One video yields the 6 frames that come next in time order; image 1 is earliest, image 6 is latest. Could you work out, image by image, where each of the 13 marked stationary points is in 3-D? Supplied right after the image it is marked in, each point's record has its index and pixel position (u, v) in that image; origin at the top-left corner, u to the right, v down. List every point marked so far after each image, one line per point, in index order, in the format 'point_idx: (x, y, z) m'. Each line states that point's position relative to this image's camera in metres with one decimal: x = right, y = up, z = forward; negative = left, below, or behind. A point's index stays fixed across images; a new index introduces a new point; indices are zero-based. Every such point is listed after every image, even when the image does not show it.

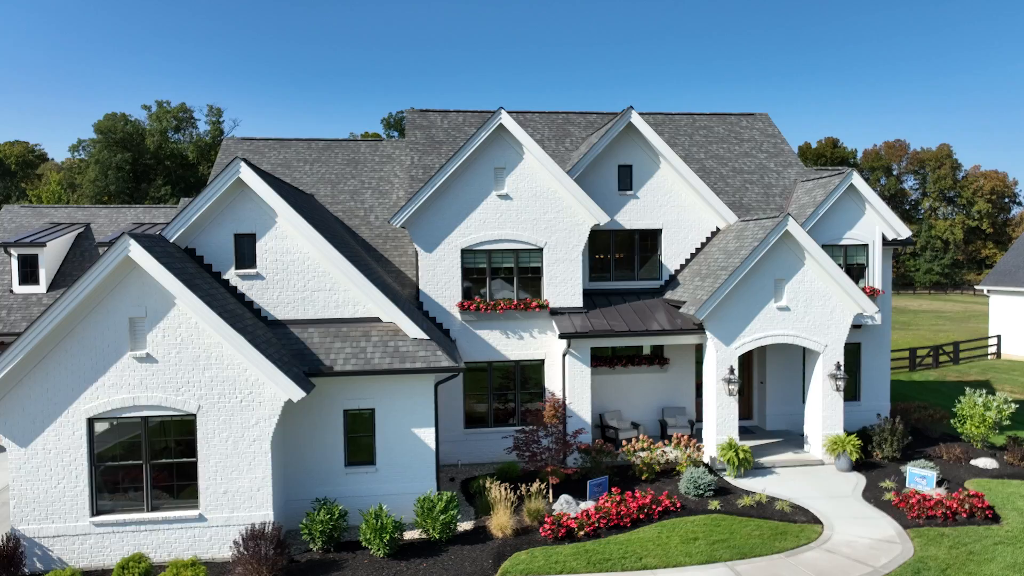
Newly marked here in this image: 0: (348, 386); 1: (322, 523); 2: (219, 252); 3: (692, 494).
0: (-3.6, -2.1, +13.9) m
1: (-3.8, -4.7, +12.8) m
2: (-6.4, +0.8, +14.3) m
3: (+4.5, -5.1, +15.9) m
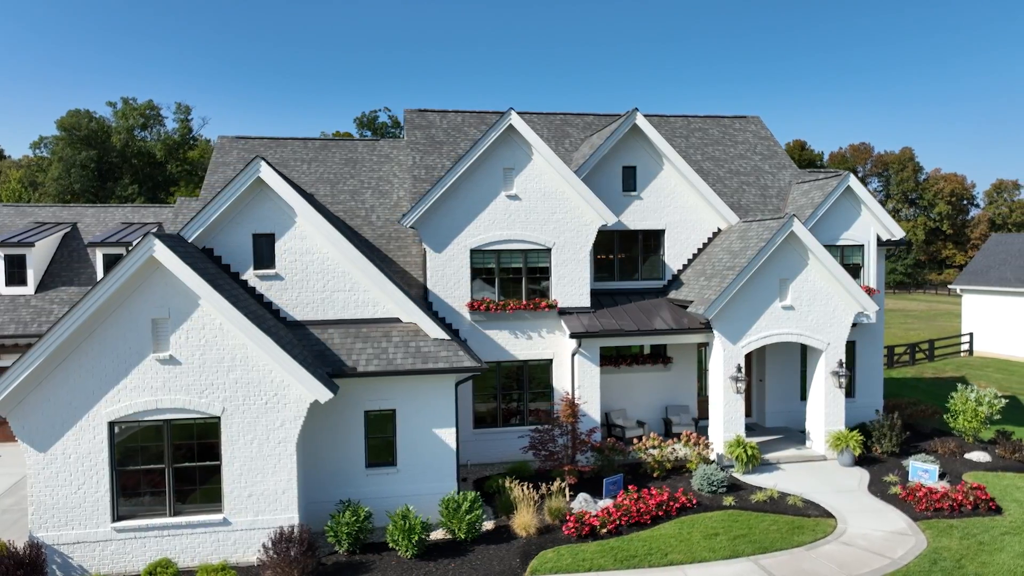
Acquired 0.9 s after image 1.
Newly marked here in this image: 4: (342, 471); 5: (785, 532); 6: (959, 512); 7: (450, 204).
0: (-3.1, -2.1, +13.8) m
1: (-3.2, -4.7, +12.7) m
2: (-6.0, +0.8, +14.1) m
3: (+4.9, -5.1, +16.1) m
4: (-3.7, -4.0, +13.8) m
5: (+5.9, -5.3, +13.9) m
6: (+10.5, -5.3, +15.1) m
7: (-1.8, +2.4, +18.6) m
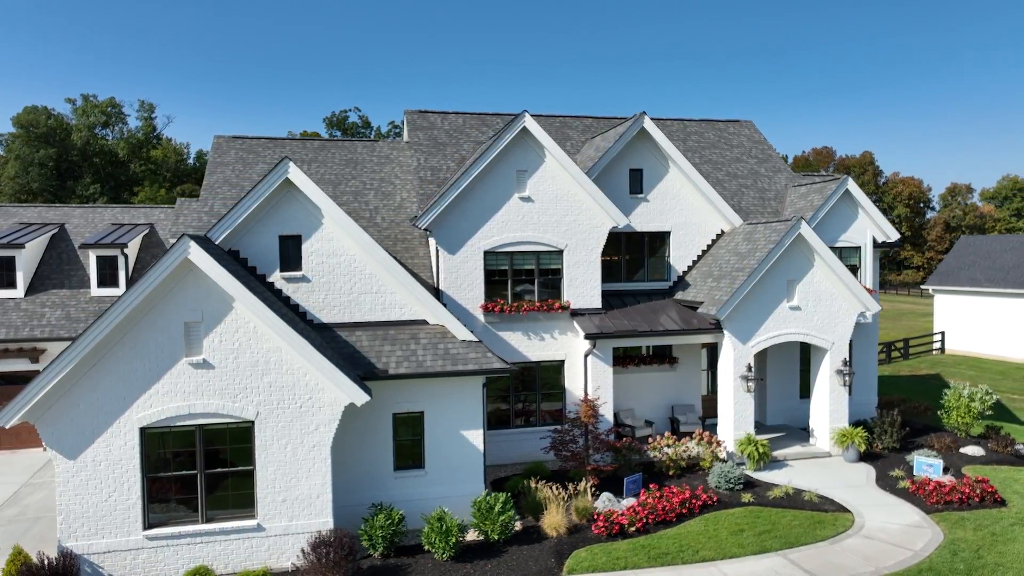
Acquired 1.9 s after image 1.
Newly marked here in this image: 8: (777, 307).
0: (-2.4, -2.2, +13.8) m
1: (-2.5, -4.7, +12.6) m
2: (-5.3, +0.8, +13.9) m
3: (+5.4, -5.1, +16.4) m
4: (-3.0, -4.0, +13.7) m
5: (+6.6, -5.3, +14.3) m
6: (+11.1, -5.3, +15.7) m
7: (-1.4, +2.4, +18.6) m
8: (+7.9, -0.6, +19.1) m
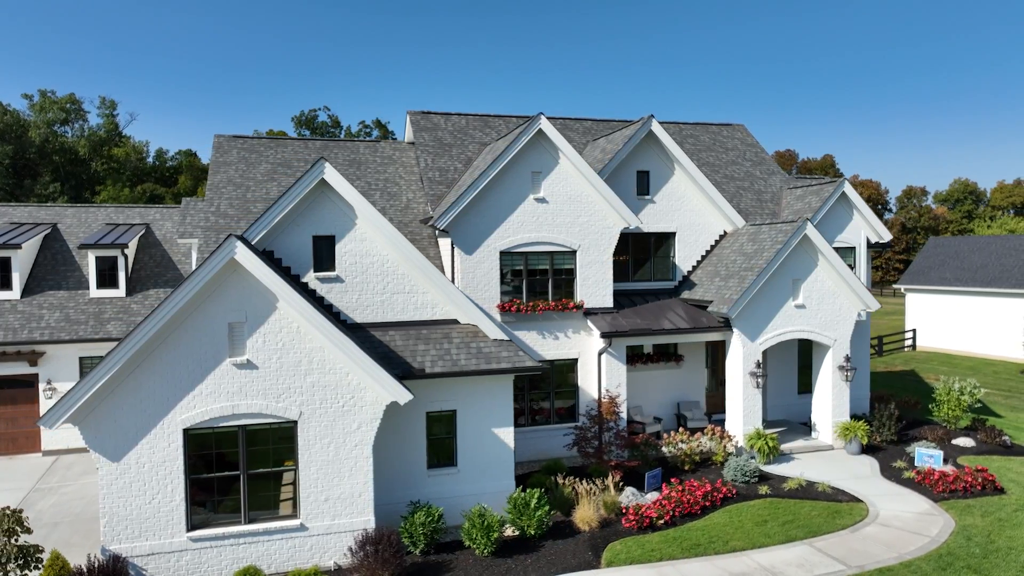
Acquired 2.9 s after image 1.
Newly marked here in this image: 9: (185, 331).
0: (-1.7, -2.2, +13.9) m
1: (-1.8, -4.7, +12.8) m
2: (-4.6, +0.7, +13.9) m
3: (+6.0, -5.1, +16.9) m
4: (-2.3, -4.0, +13.8) m
5: (+7.3, -5.3, +14.8) m
6: (+11.7, -5.2, +16.4) m
7: (-0.9, +2.4, +18.8) m
8: (+8.3, -0.5, +19.8) m
9: (-5.8, -0.8, +11.5) m
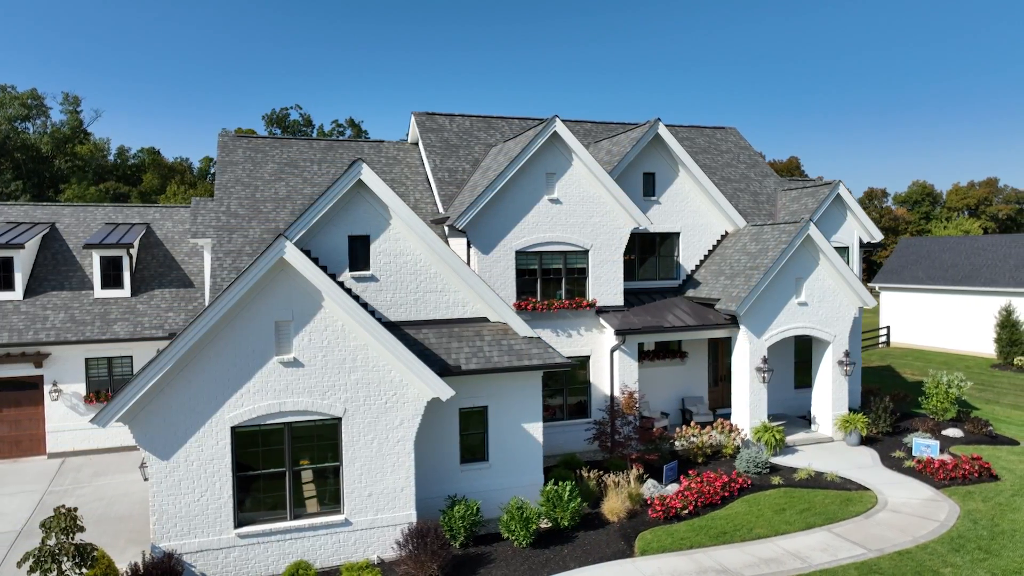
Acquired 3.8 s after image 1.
0: (-1.0, -2.1, +14.2) m
1: (-1.0, -4.7, +13.1) m
2: (-3.9, +0.8, +14.1) m
3: (+6.6, -5.0, +17.6) m
4: (-1.6, -4.0, +14.1) m
5: (+7.9, -5.2, +15.5) m
6: (+12.3, -5.2, +17.3) m
7: (-0.4, +2.4, +19.2) m
8: (+8.8, -0.5, +20.5) m
9: (-5.0, -0.8, +11.6) m
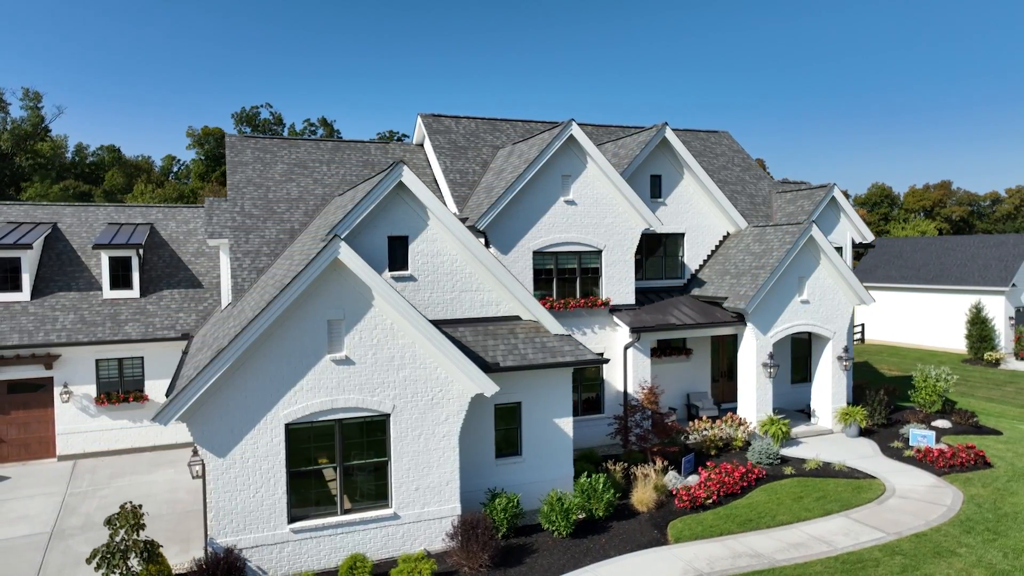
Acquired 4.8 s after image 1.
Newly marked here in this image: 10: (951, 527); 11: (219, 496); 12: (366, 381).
0: (-0.2, -2.1, +14.6) m
1: (-0.1, -4.7, +13.5) m
2: (-3.1, +0.8, +14.4) m
3: (+7.2, -5.0, +18.3) m
4: (-0.8, -4.0, +14.5) m
5: (+8.6, -5.2, +16.4) m
6: (+12.9, -5.1, +18.3) m
7: (+0.1, +2.4, +19.6) m
8: (+9.3, -0.5, +21.4) m
9: (-4.1, -0.8, +11.9) m
10: (+9.7, -5.3, +14.2) m
11: (-5.3, -3.7, +11.6) m
12: (-2.8, -1.8, +12.5) m
